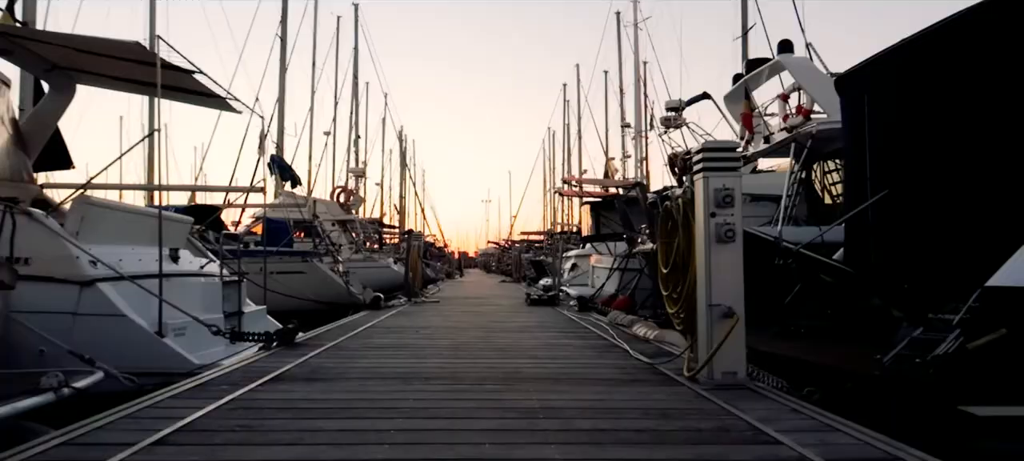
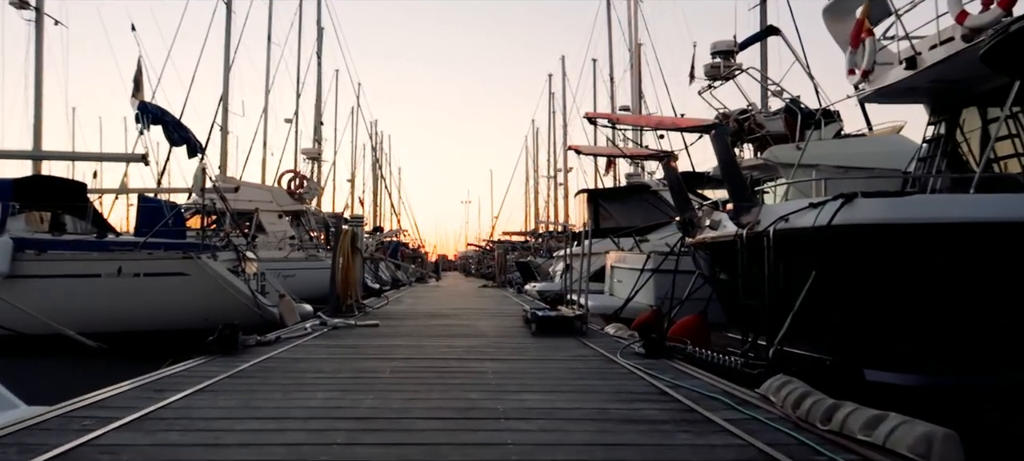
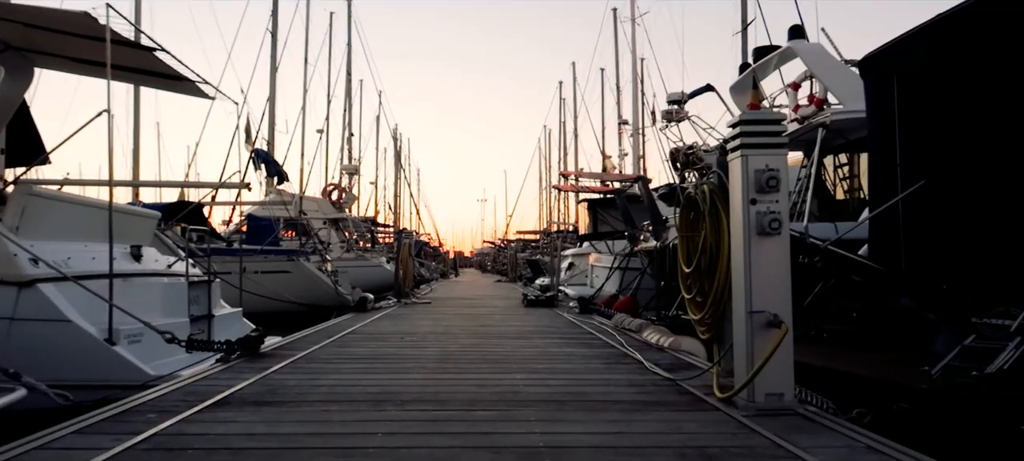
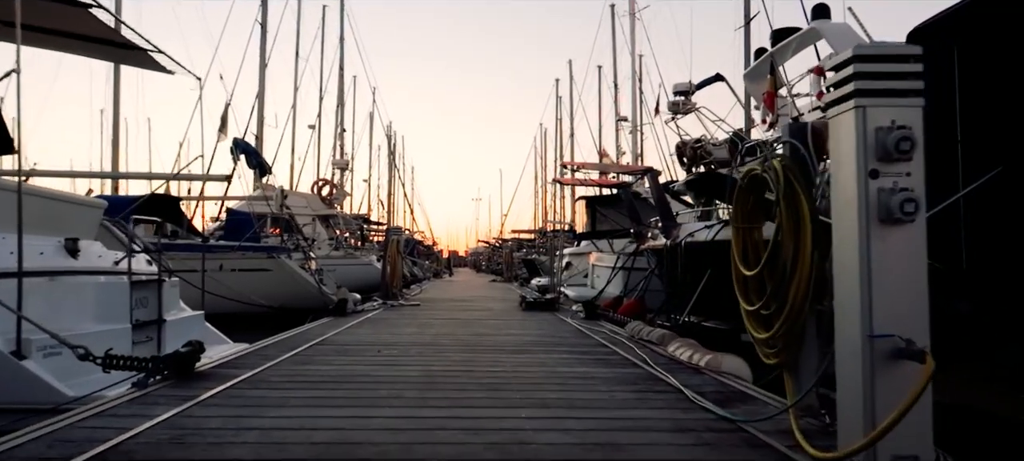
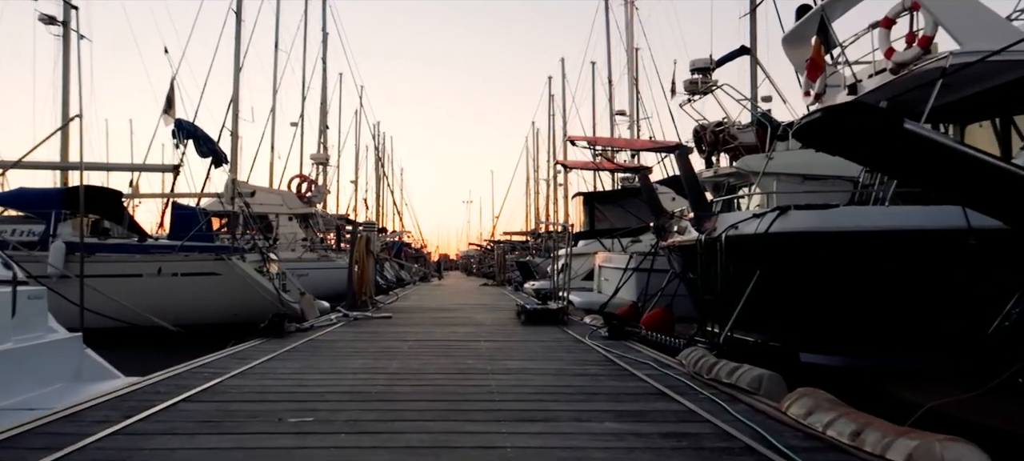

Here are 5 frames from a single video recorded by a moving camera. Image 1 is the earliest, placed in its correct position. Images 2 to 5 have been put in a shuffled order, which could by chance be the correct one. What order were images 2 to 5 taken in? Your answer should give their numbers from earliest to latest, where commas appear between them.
3, 4, 5, 2
